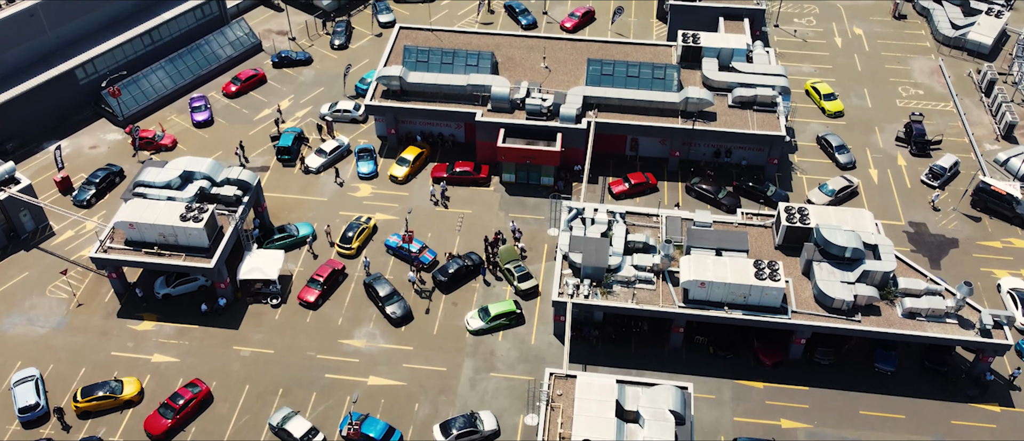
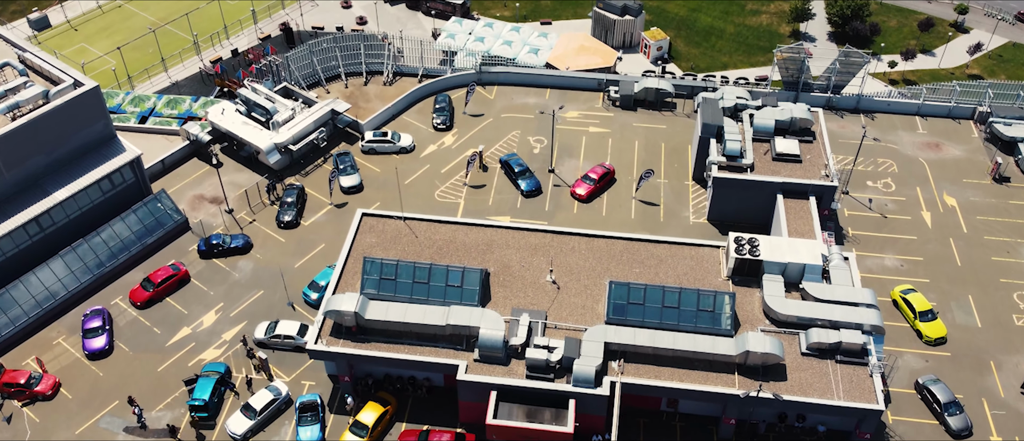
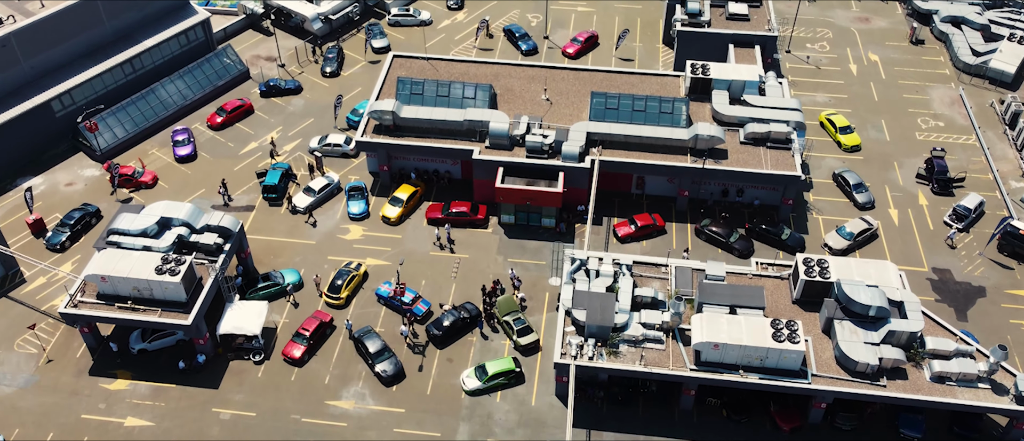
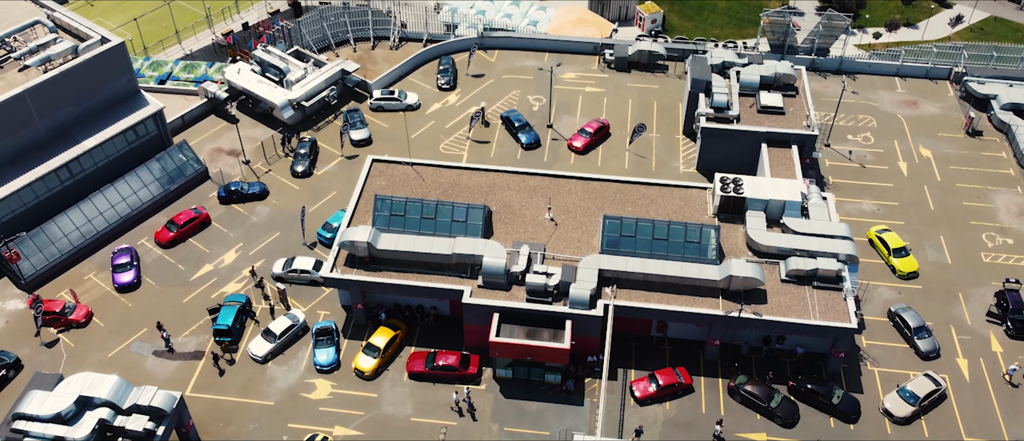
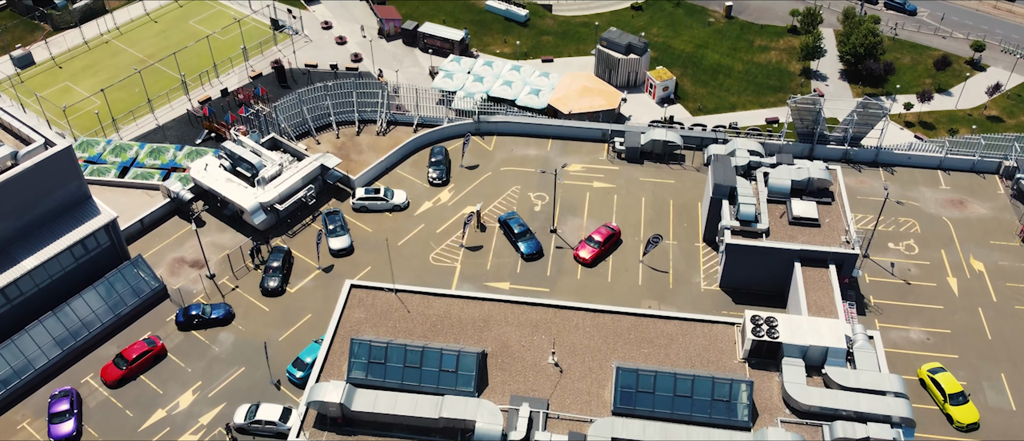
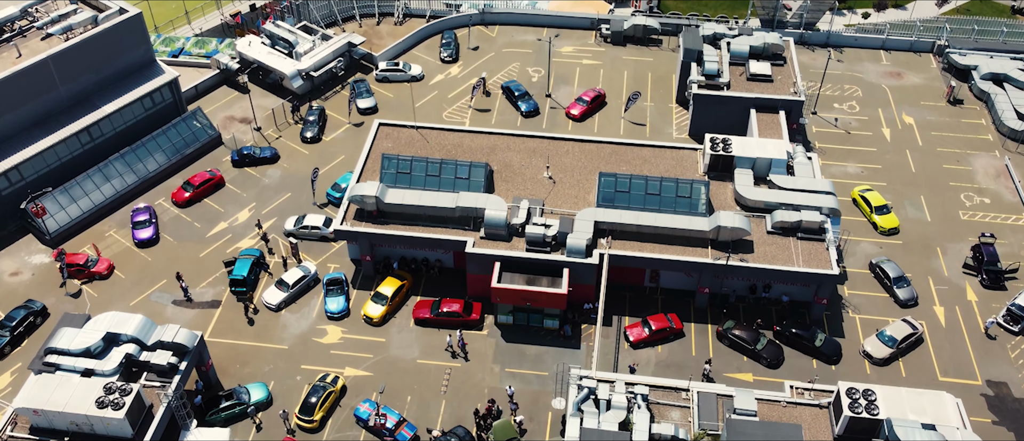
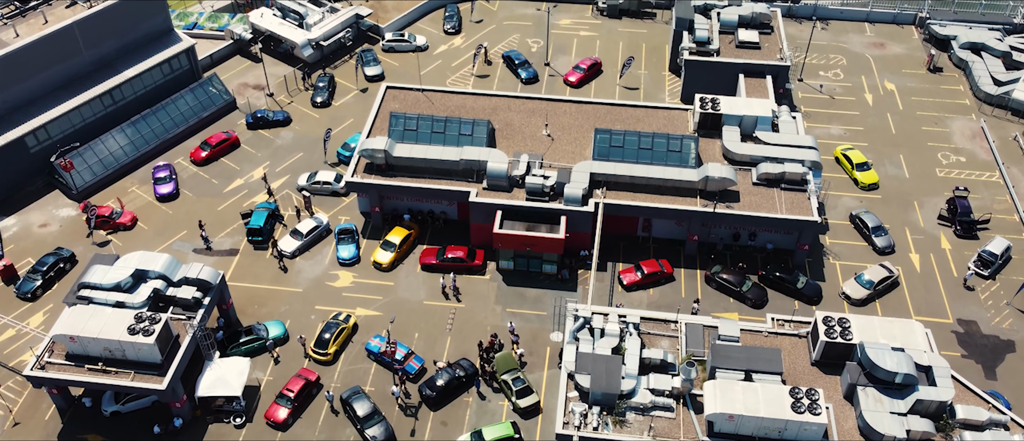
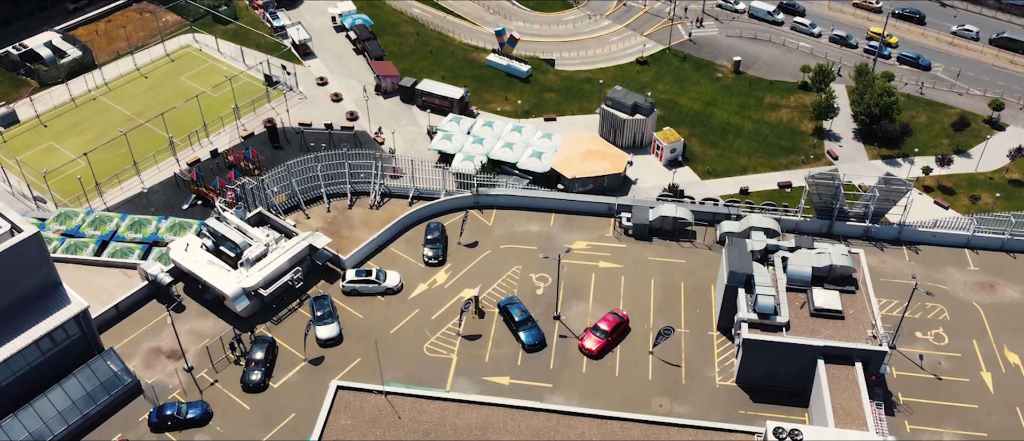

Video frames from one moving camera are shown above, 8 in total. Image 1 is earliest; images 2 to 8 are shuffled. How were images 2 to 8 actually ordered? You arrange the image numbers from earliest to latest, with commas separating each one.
3, 7, 6, 4, 2, 5, 8
